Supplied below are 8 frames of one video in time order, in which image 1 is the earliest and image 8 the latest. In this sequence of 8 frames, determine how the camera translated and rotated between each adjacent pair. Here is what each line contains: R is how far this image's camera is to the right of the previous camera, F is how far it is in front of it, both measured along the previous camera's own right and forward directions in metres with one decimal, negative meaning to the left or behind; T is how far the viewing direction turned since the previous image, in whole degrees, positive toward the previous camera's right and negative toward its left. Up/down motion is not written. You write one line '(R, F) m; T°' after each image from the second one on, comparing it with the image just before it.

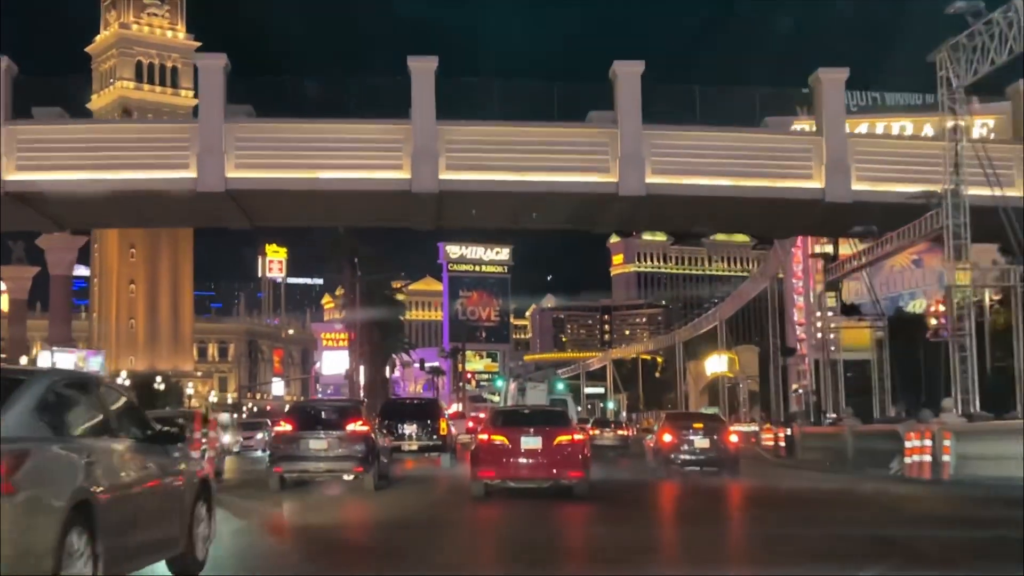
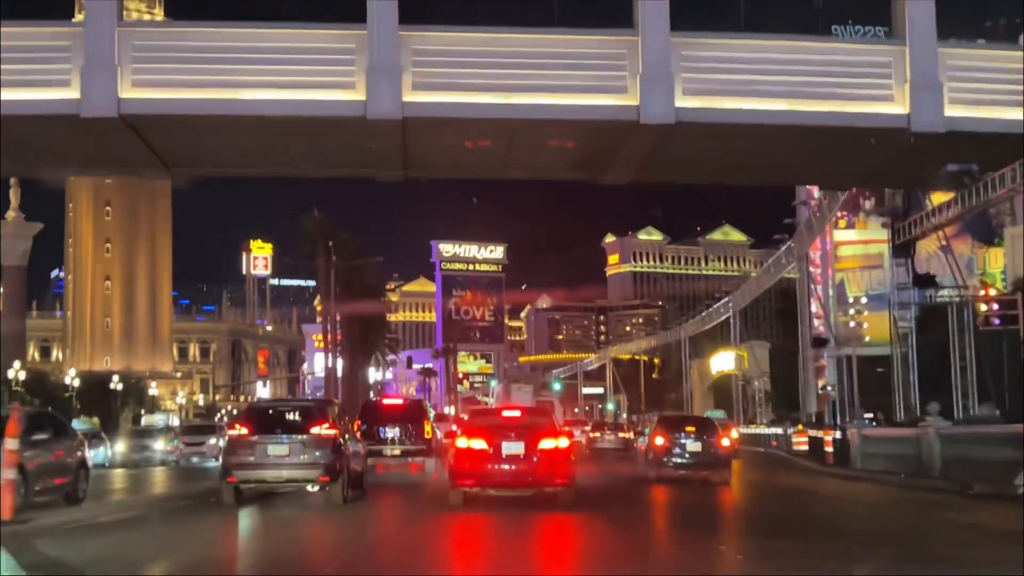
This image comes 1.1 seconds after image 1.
(+0.1, +4.1) m; 0°
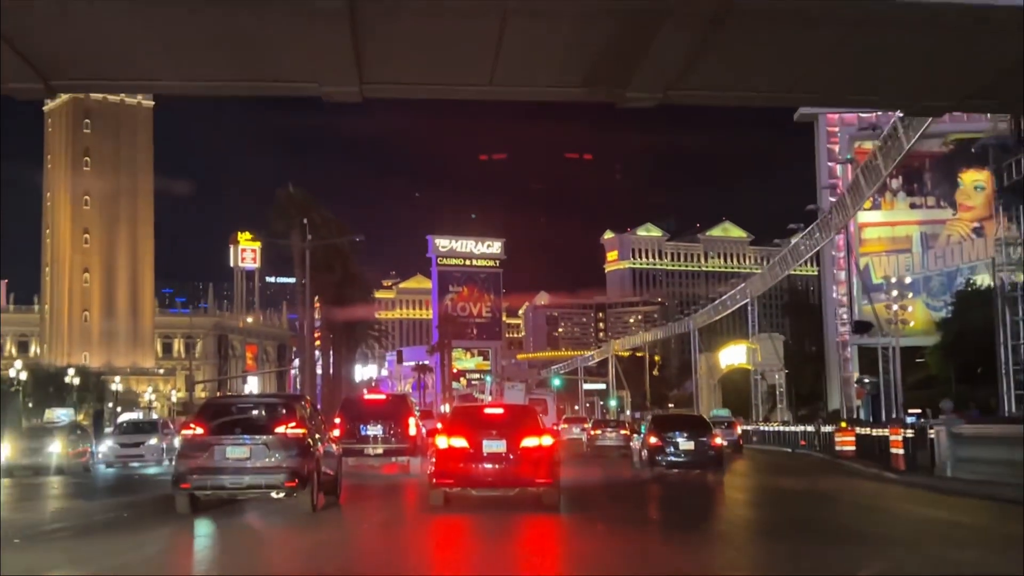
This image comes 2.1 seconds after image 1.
(+0.1, +3.7) m; 0°
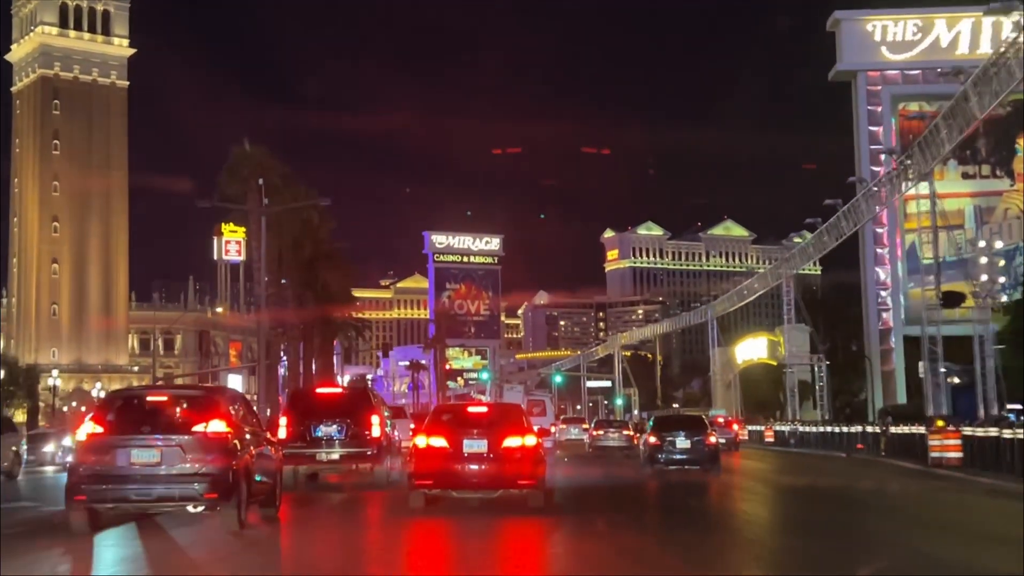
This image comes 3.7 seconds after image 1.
(+0.1, +5.3) m; 0°
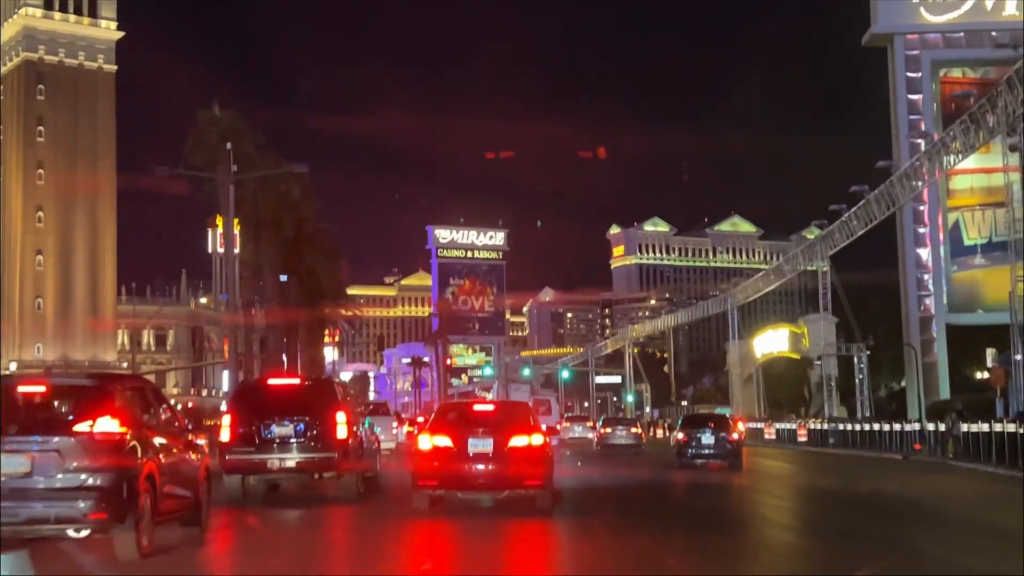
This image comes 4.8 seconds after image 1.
(0.0, +3.4) m; 0°
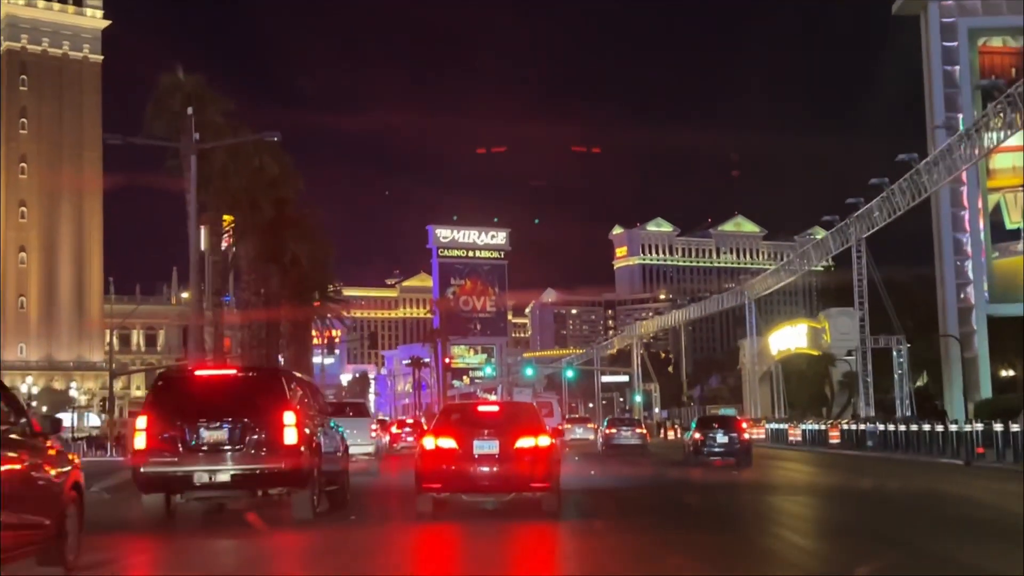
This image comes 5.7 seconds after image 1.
(0.0, +2.9) m; 0°
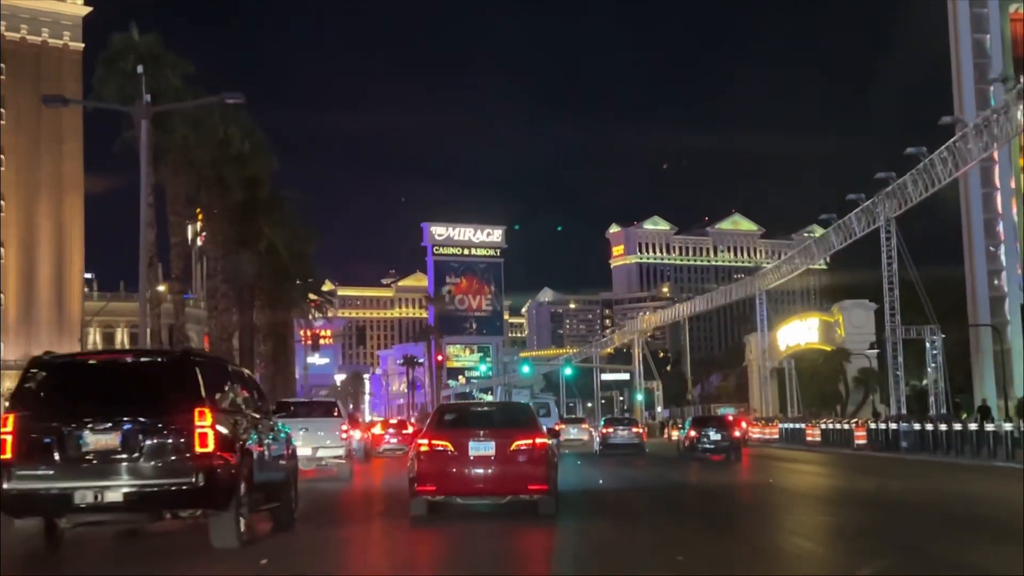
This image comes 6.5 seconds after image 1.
(0.0, +2.5) m; 0°
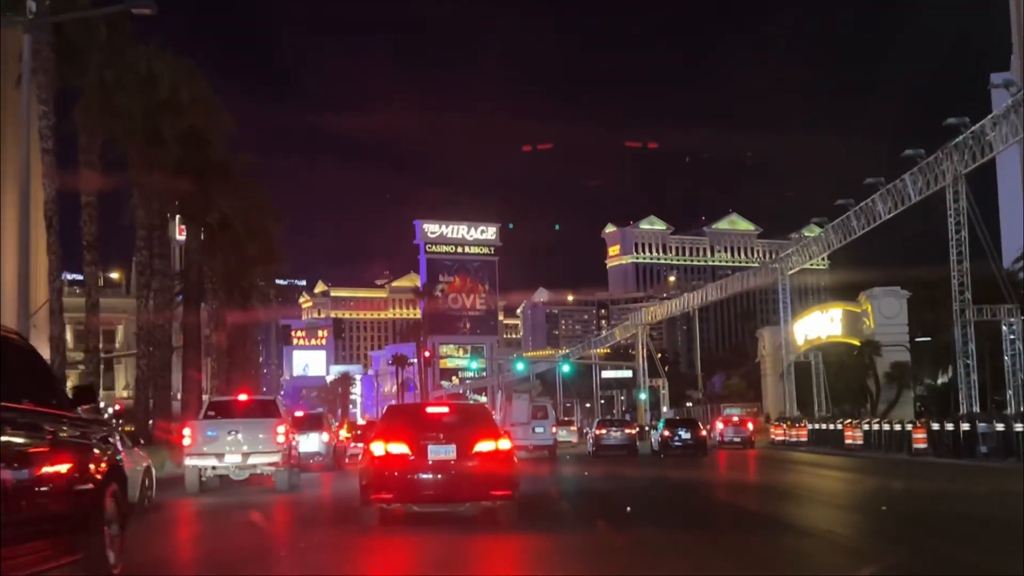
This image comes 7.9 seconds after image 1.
(+0.1, +4.1) m; 0°
